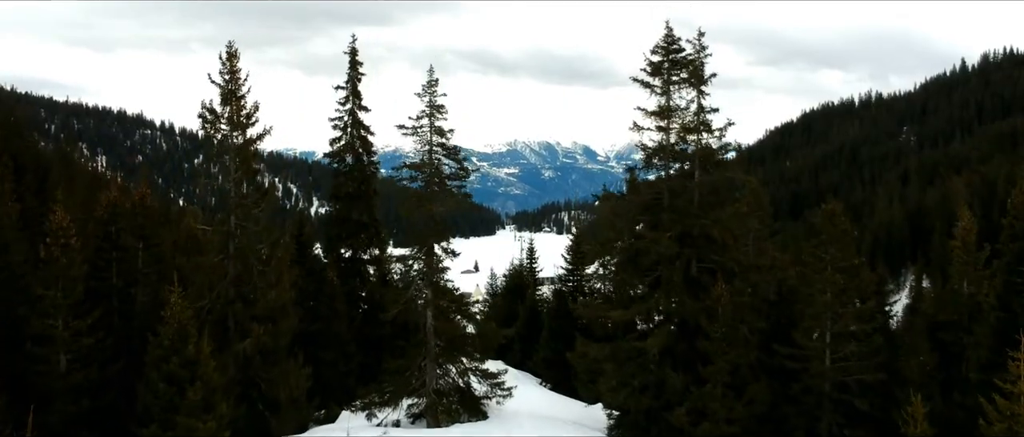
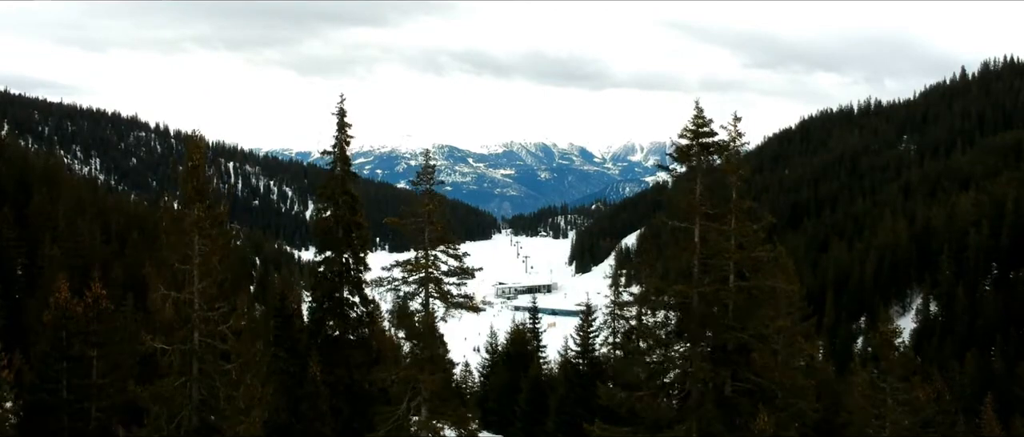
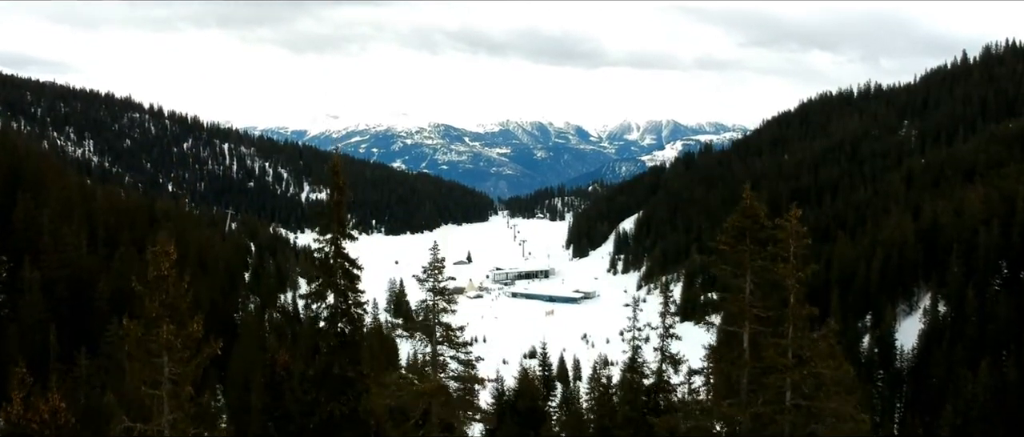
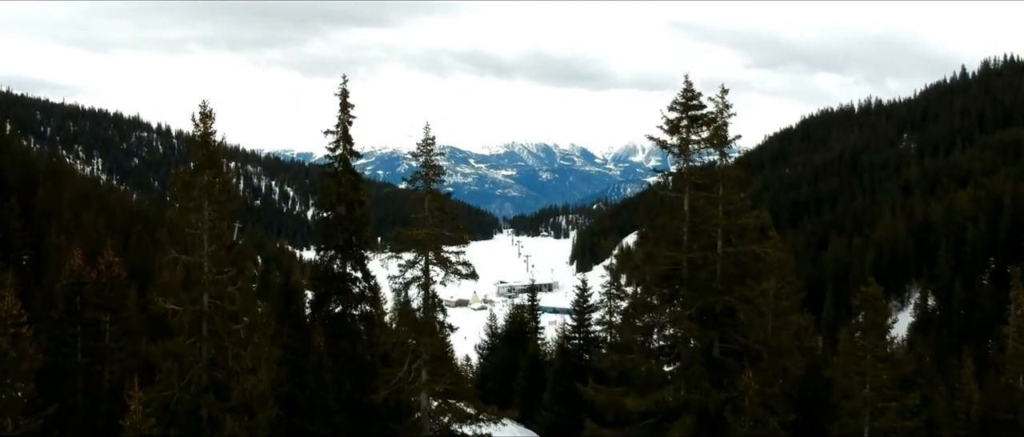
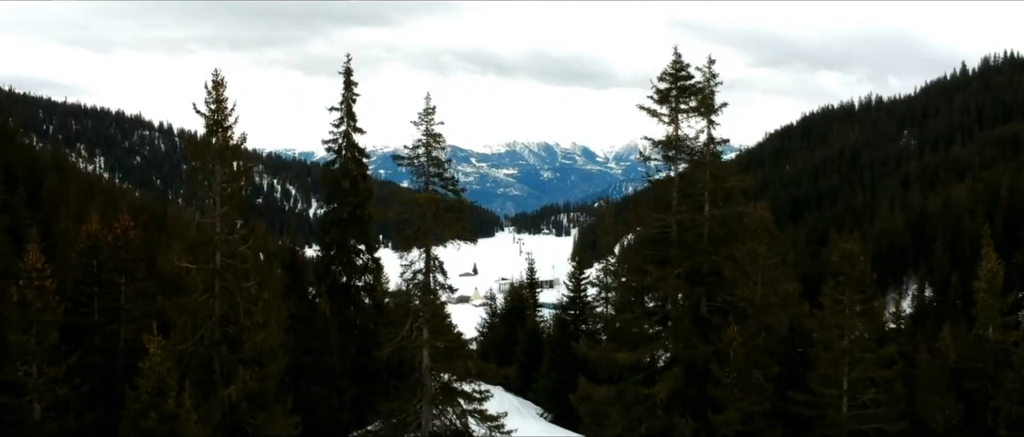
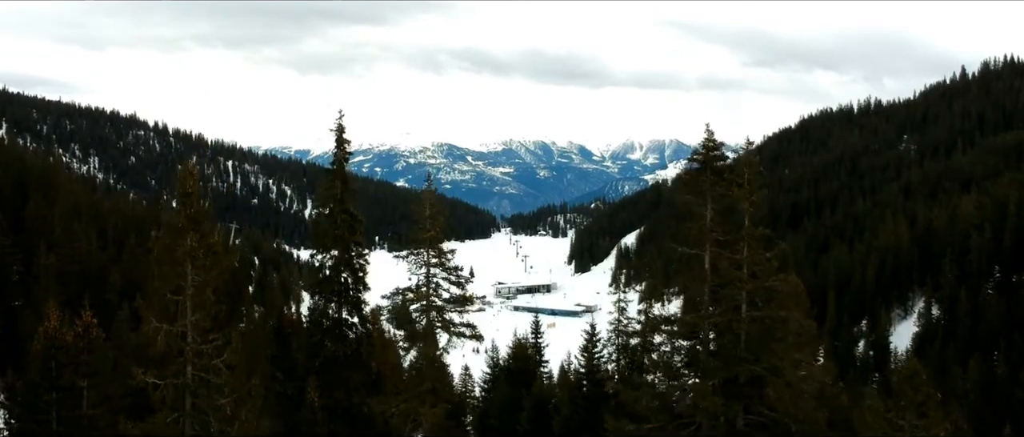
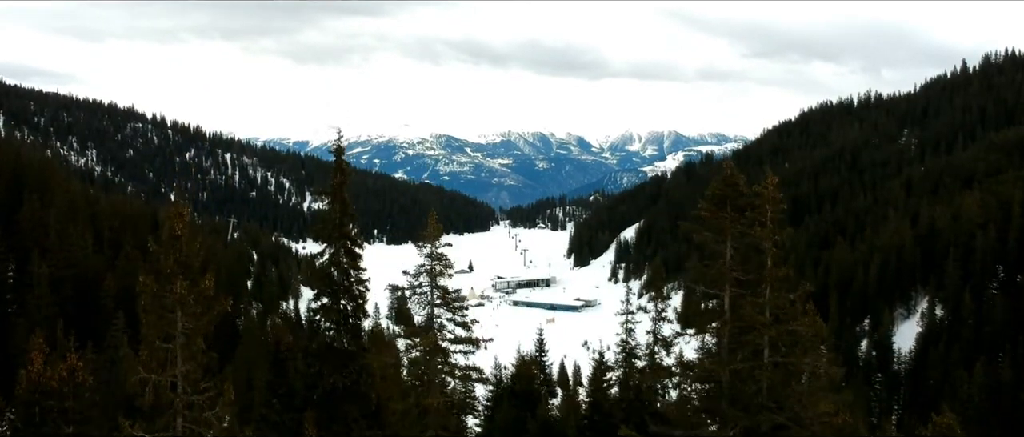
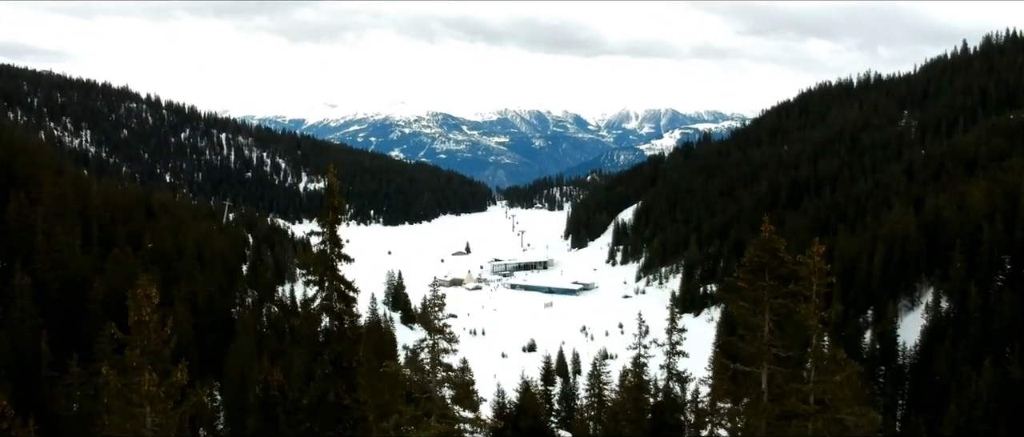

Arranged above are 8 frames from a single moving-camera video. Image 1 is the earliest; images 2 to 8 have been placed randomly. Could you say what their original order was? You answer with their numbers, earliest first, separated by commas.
5, 4, 2, 6, 7, 3, 8
